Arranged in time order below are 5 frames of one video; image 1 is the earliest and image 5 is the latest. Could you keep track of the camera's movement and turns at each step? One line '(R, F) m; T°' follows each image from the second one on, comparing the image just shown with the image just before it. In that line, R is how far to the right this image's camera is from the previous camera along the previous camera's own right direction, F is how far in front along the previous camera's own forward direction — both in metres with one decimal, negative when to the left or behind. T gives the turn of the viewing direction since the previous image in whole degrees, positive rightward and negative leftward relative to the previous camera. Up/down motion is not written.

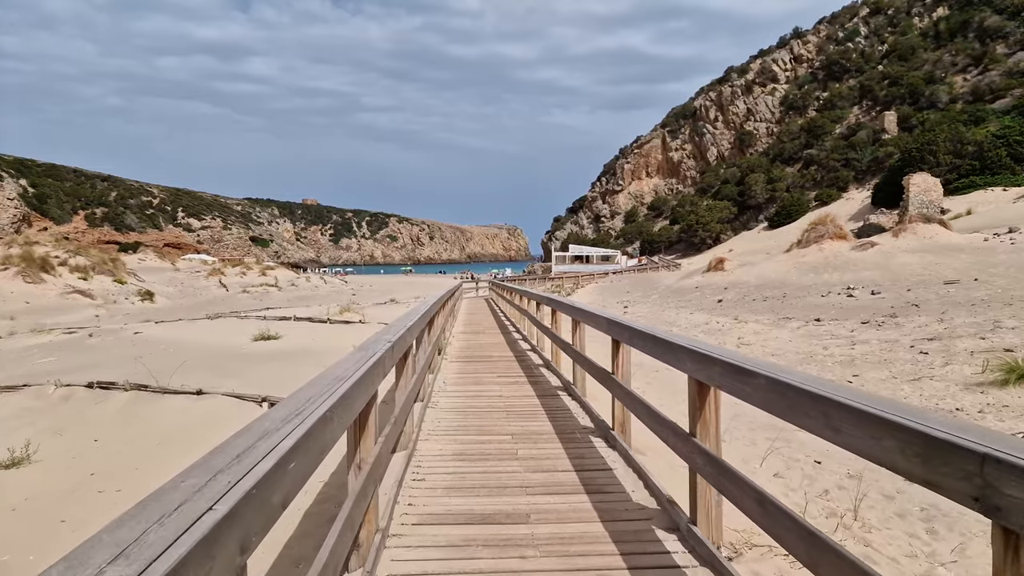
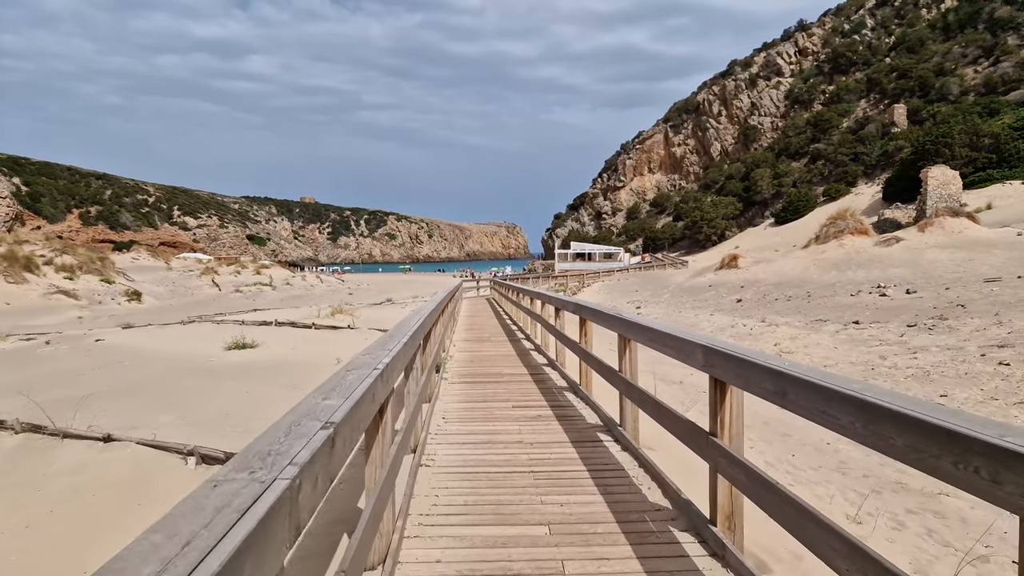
(-0.1, +1.3) m; 0°
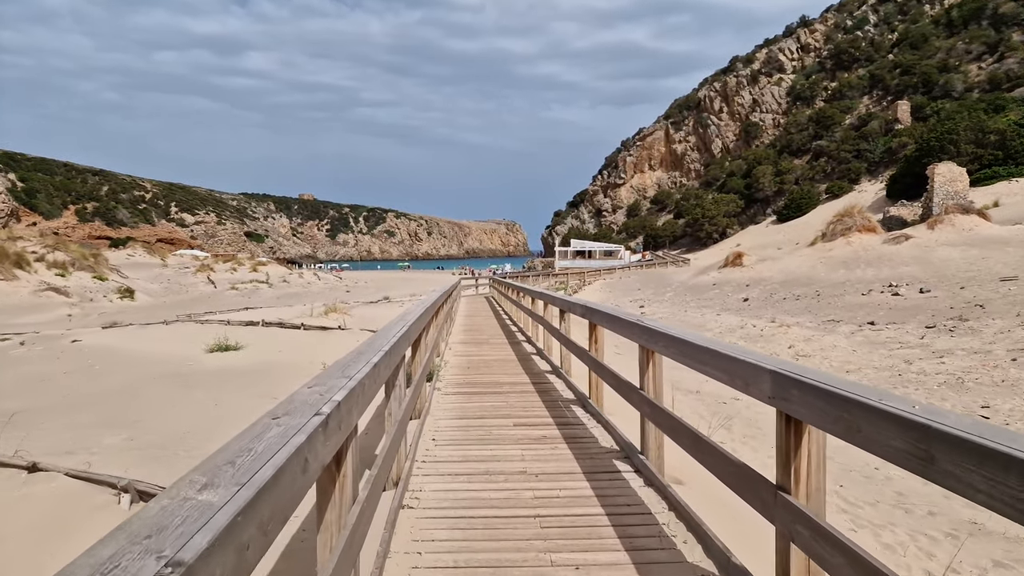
(0.0, +0.5) m; 0°
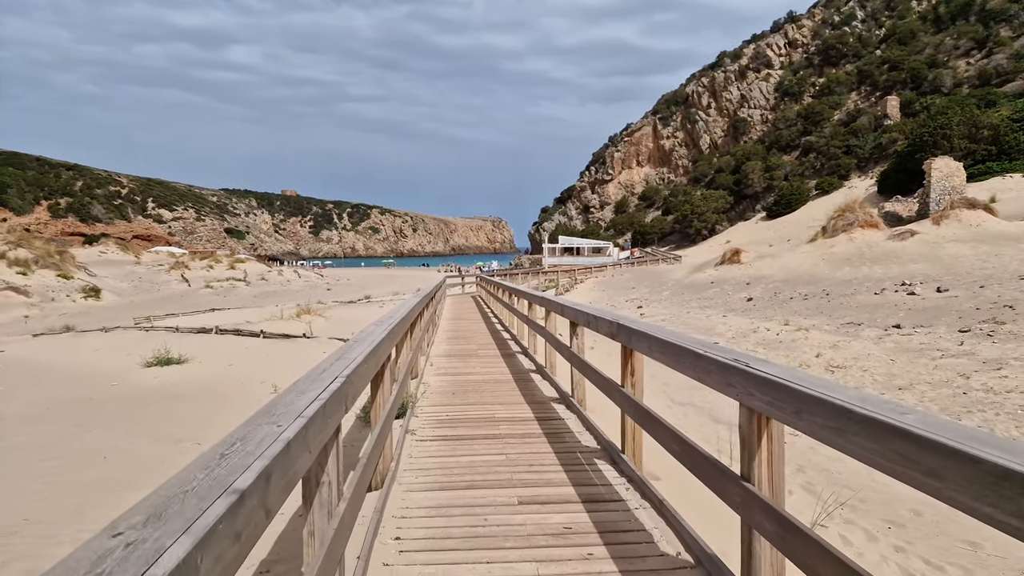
(-0.1, +1.2) m; +1°
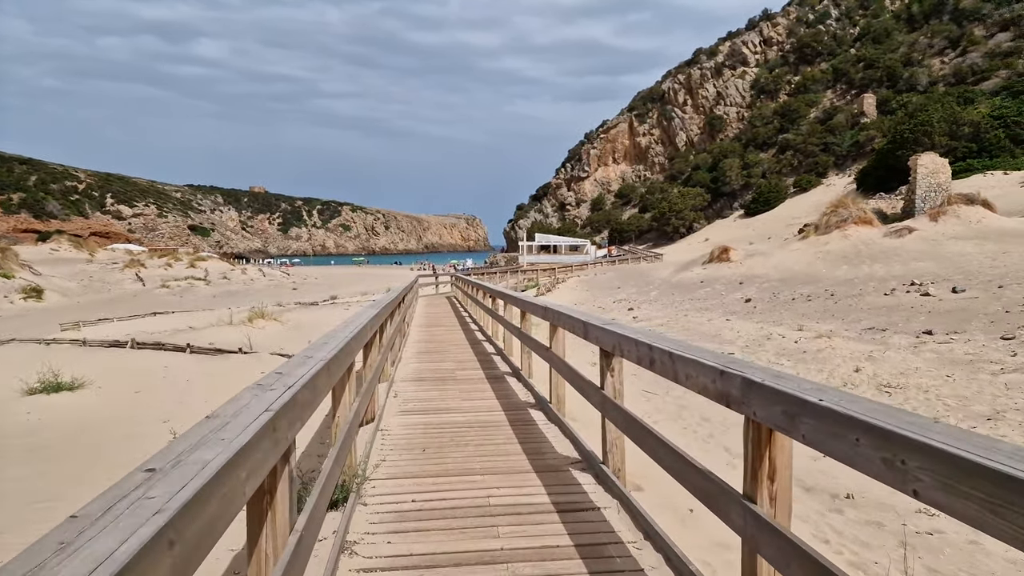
(-0.1, +1.5) m; +2°
